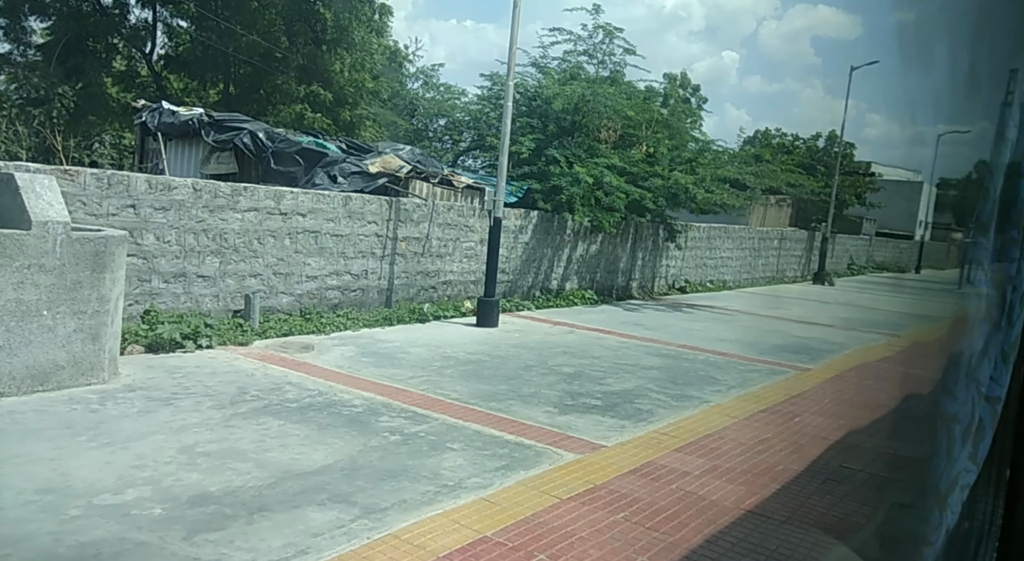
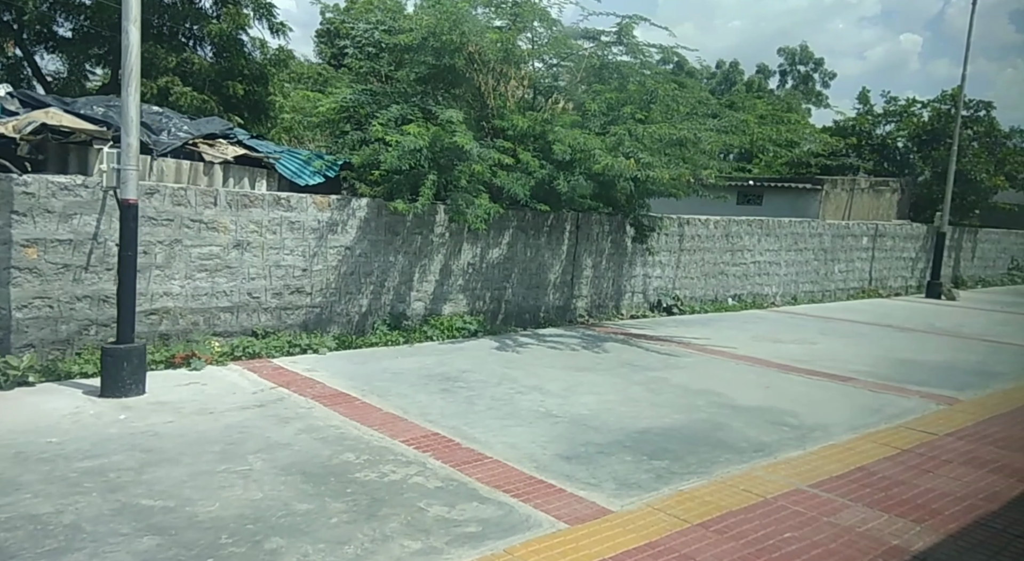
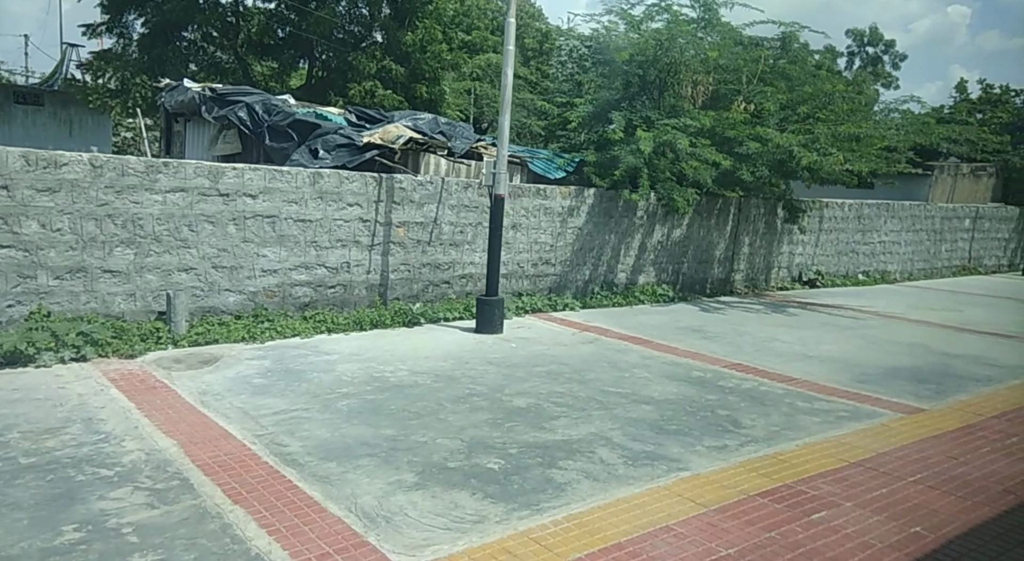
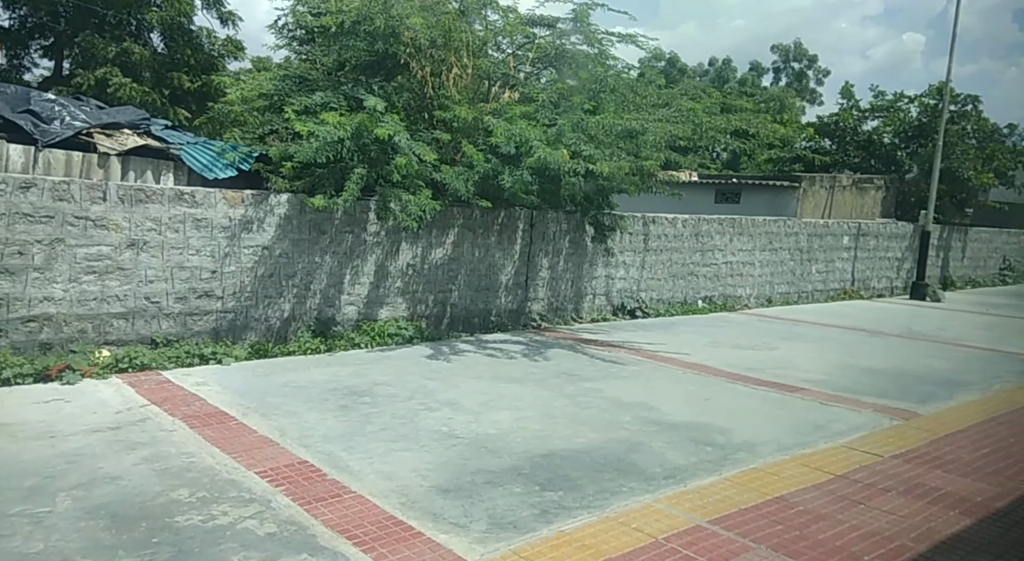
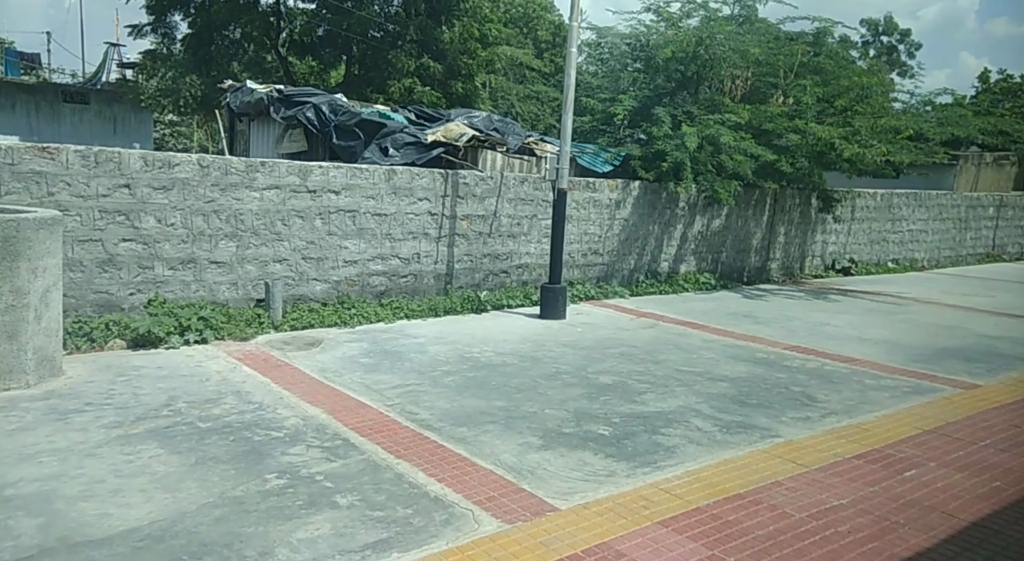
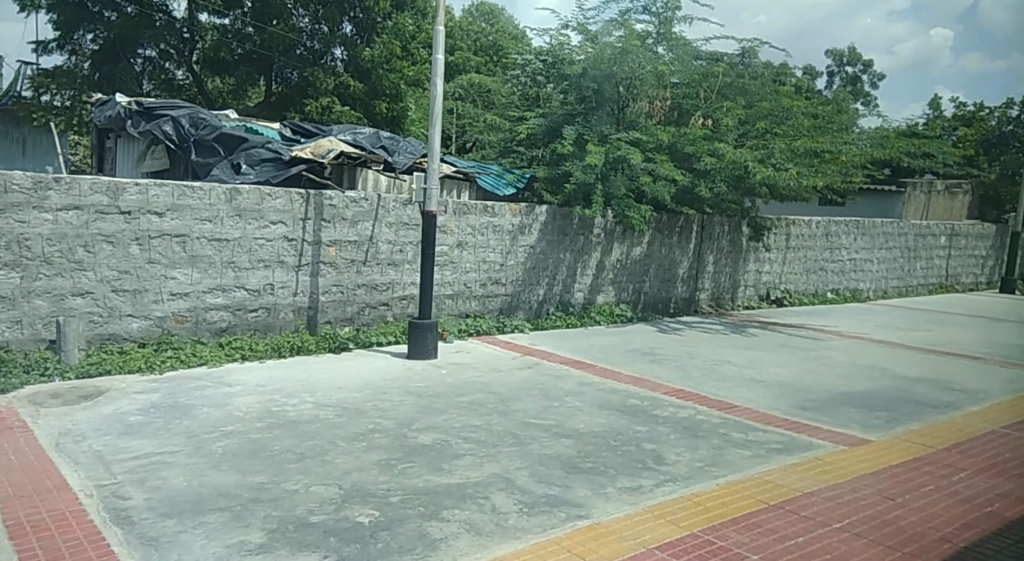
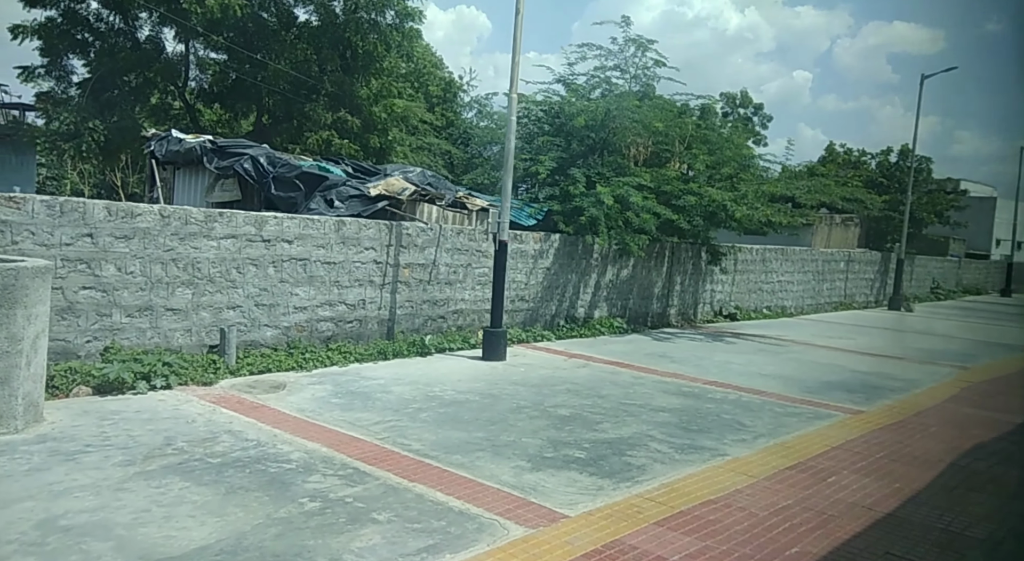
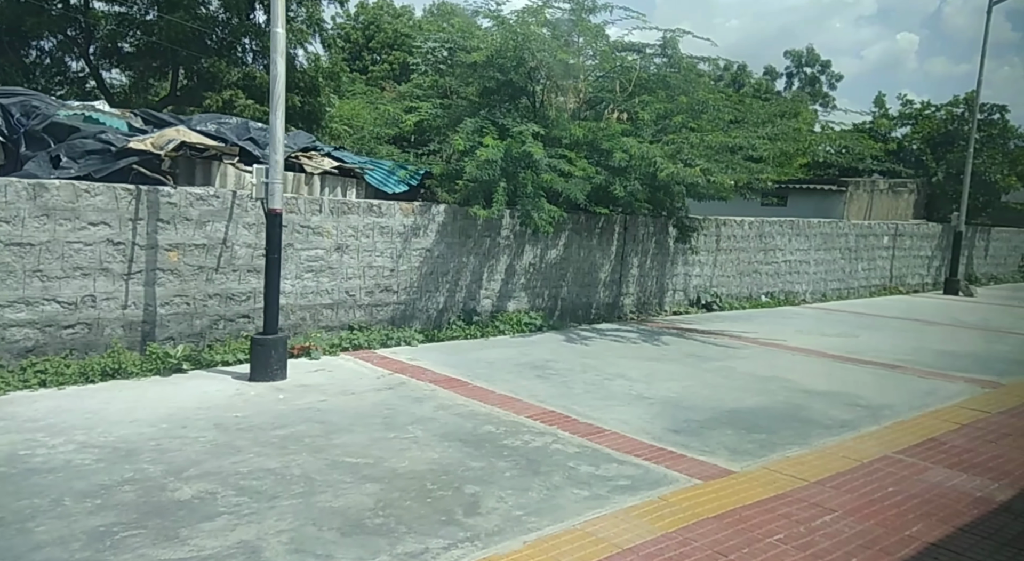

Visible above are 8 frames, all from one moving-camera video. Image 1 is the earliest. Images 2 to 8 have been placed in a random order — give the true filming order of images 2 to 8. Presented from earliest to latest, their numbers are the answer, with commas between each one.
7, 5, 3, 6, 8, 2, 4
